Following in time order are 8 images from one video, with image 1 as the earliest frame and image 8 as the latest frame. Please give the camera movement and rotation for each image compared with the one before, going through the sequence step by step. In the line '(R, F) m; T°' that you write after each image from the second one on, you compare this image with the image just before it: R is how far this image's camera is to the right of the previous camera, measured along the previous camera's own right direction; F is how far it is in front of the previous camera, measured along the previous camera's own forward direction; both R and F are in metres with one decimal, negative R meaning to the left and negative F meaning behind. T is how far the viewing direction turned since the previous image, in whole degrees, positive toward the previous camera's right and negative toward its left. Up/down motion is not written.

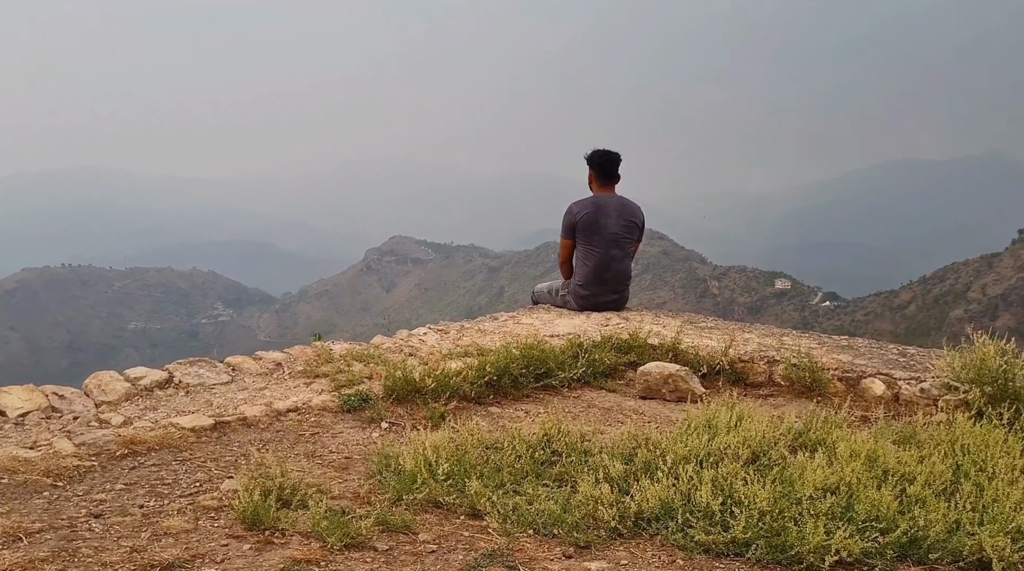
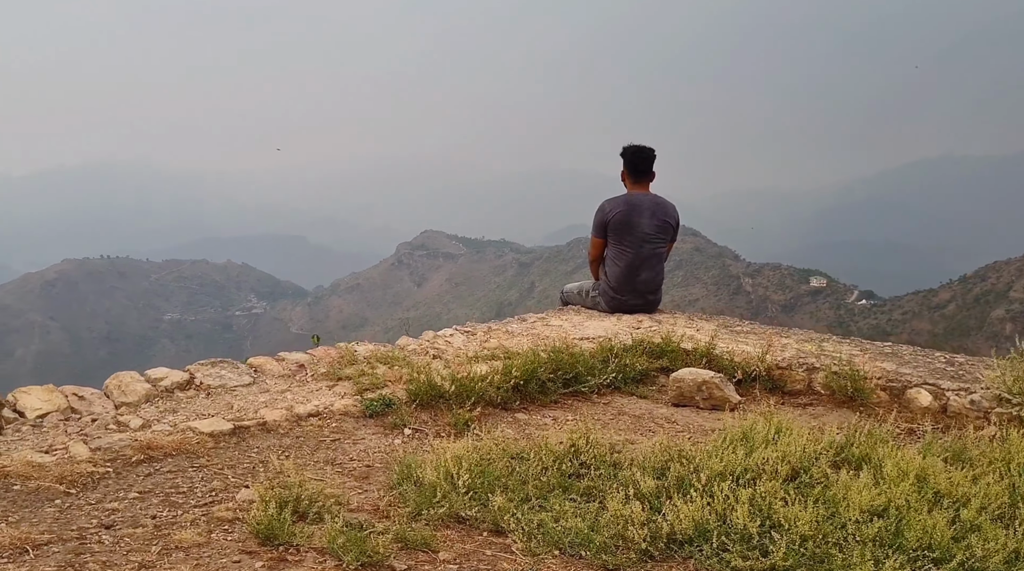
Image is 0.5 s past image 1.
(0.0, +0.2) m; -2°
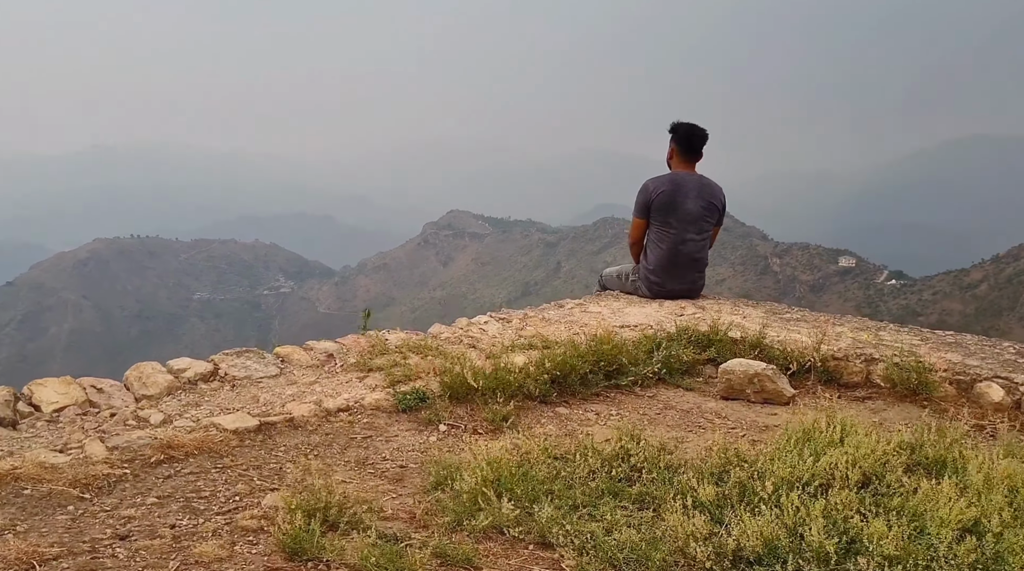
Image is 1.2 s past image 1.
(-0.1, +0.4) m; -2°
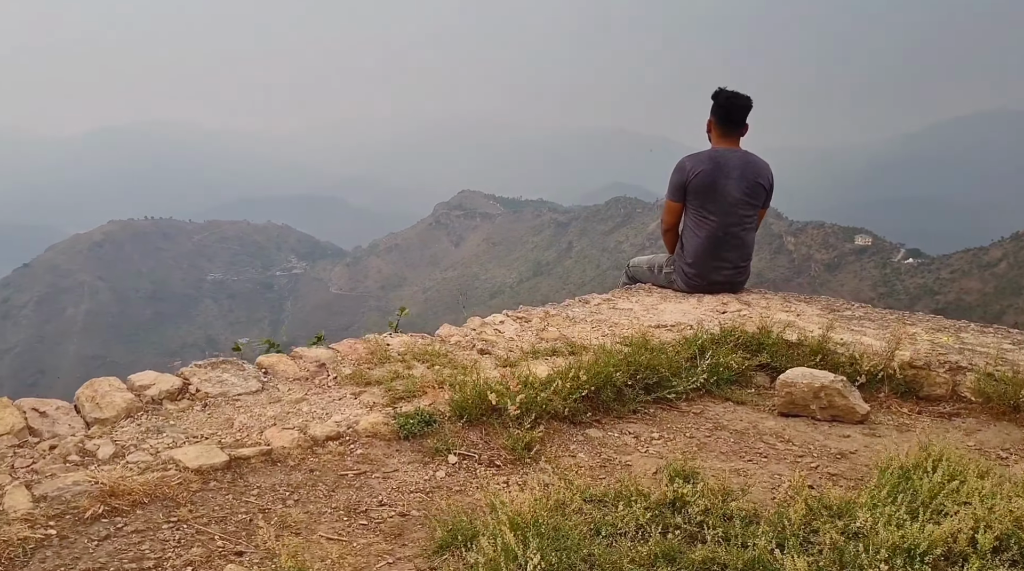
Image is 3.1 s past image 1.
(-0.1, +1.0) m; -1°
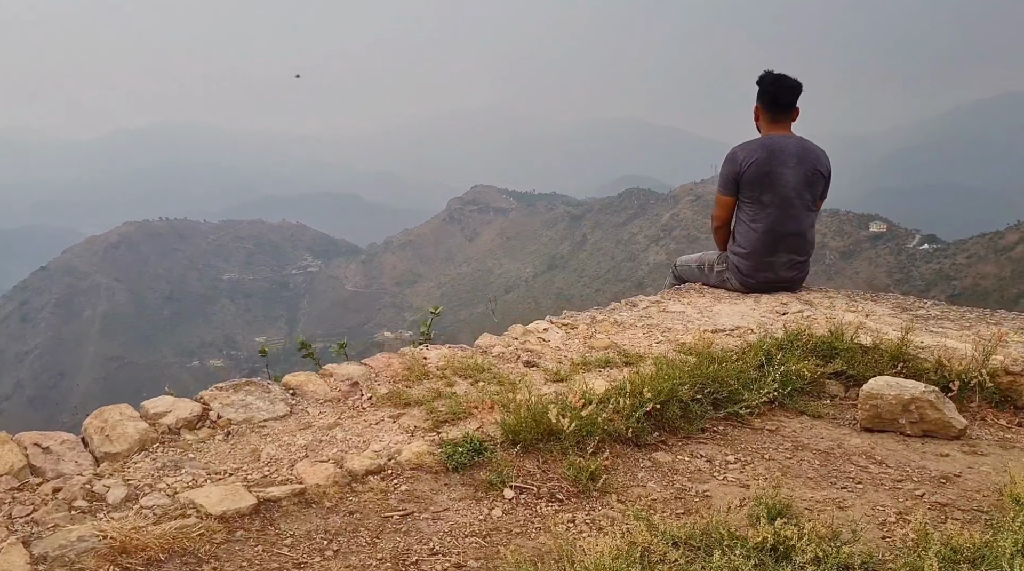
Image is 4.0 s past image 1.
(-0.2, +0.6) m; -1°
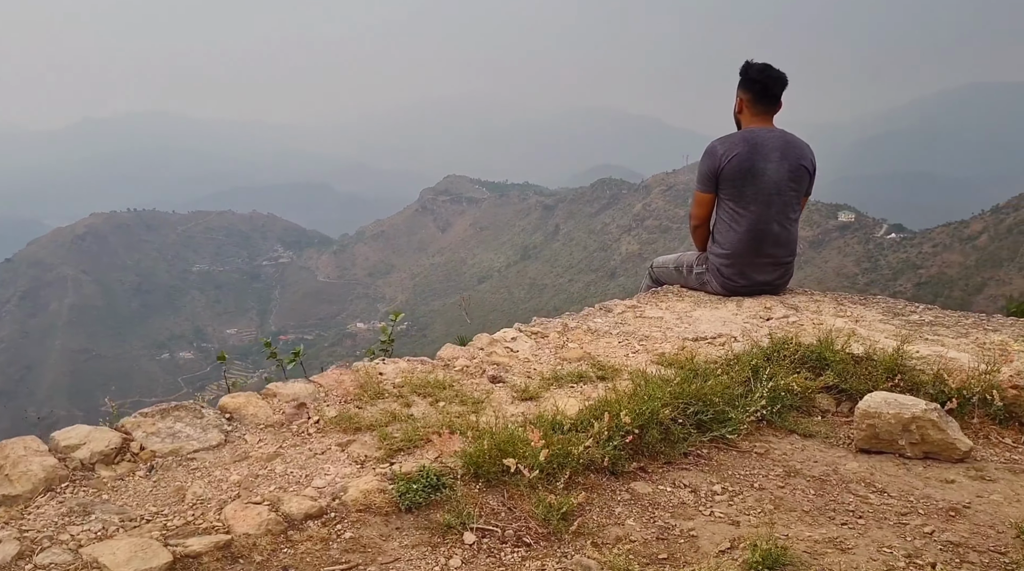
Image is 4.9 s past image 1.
(+0.1, +0.5) m; +2°
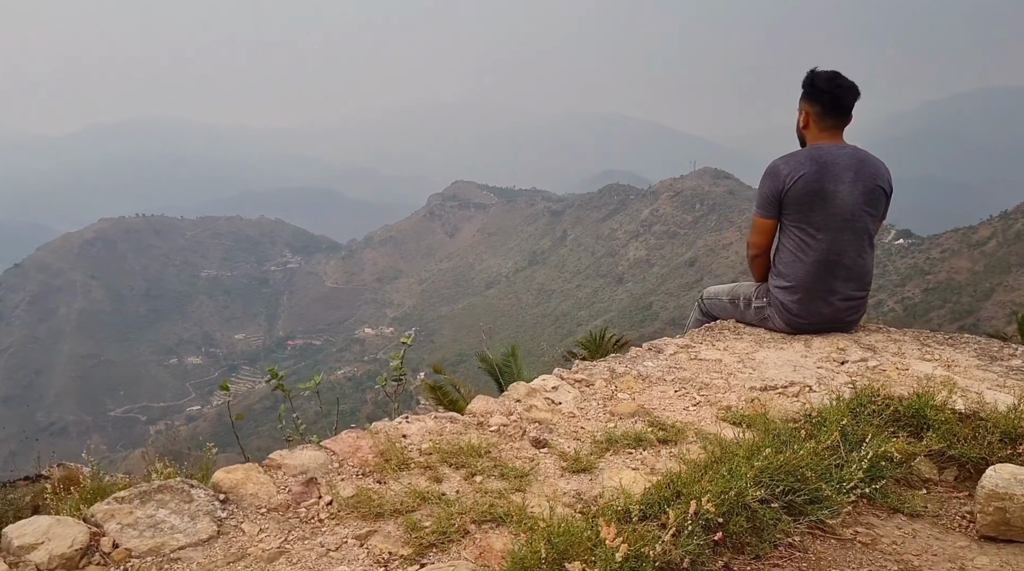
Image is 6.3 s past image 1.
(-0.2, +0.8) m; 0°
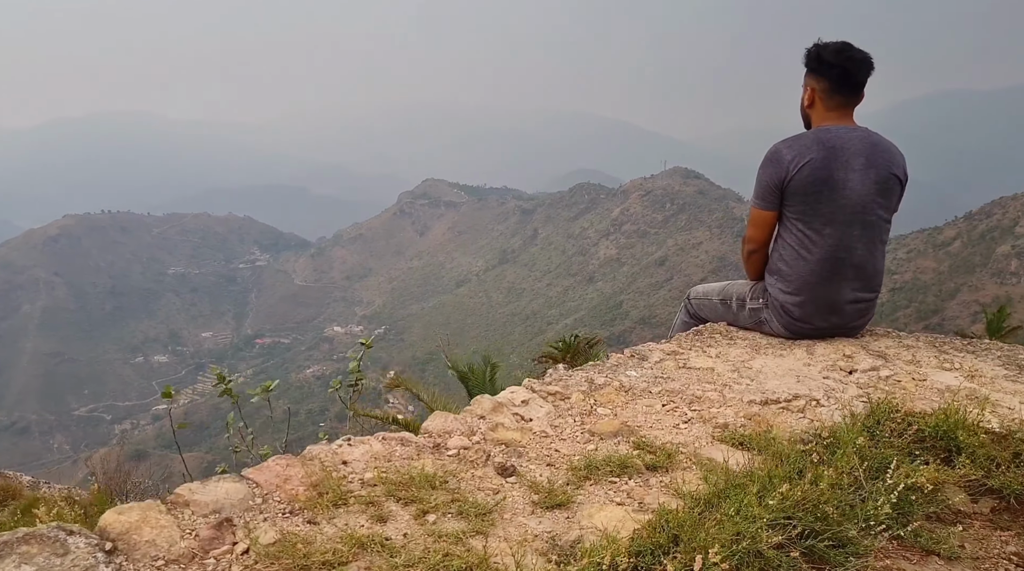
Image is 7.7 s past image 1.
(0.0, +0.7) m; +2°
